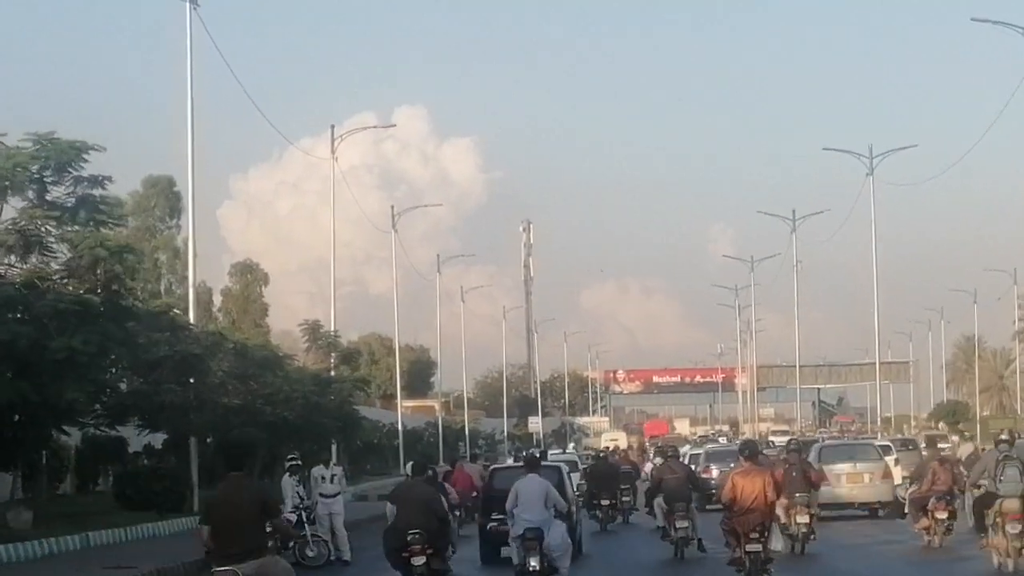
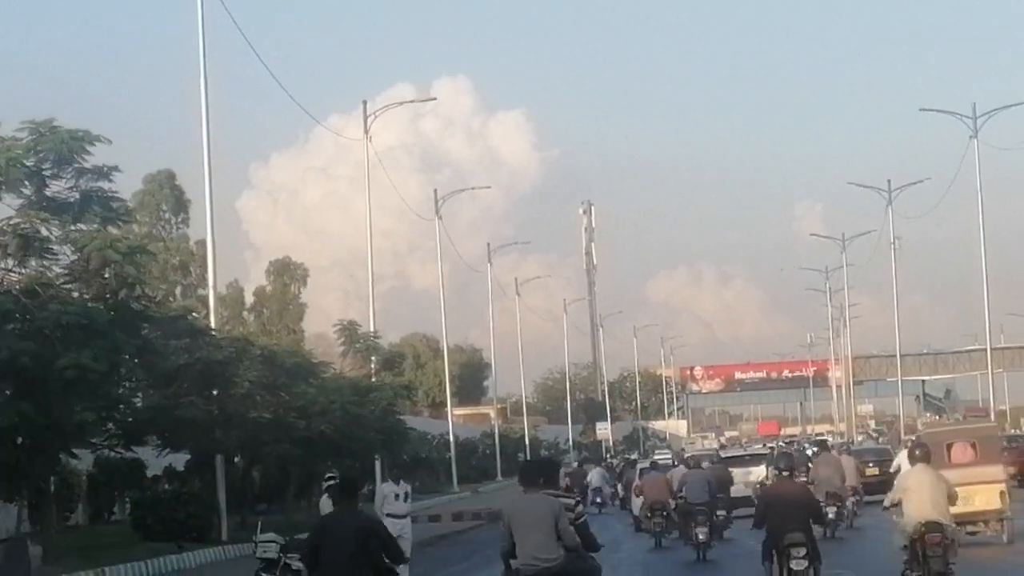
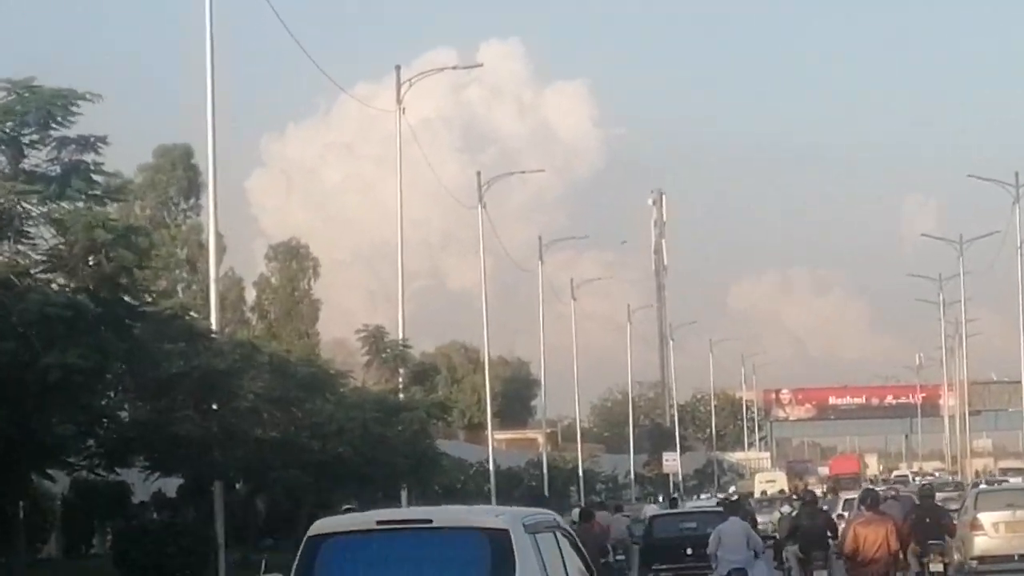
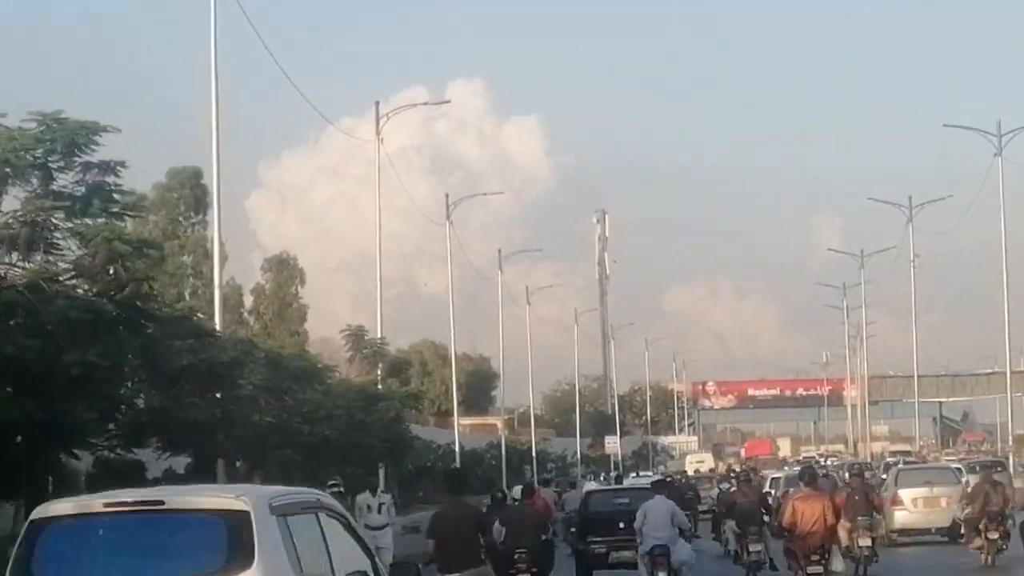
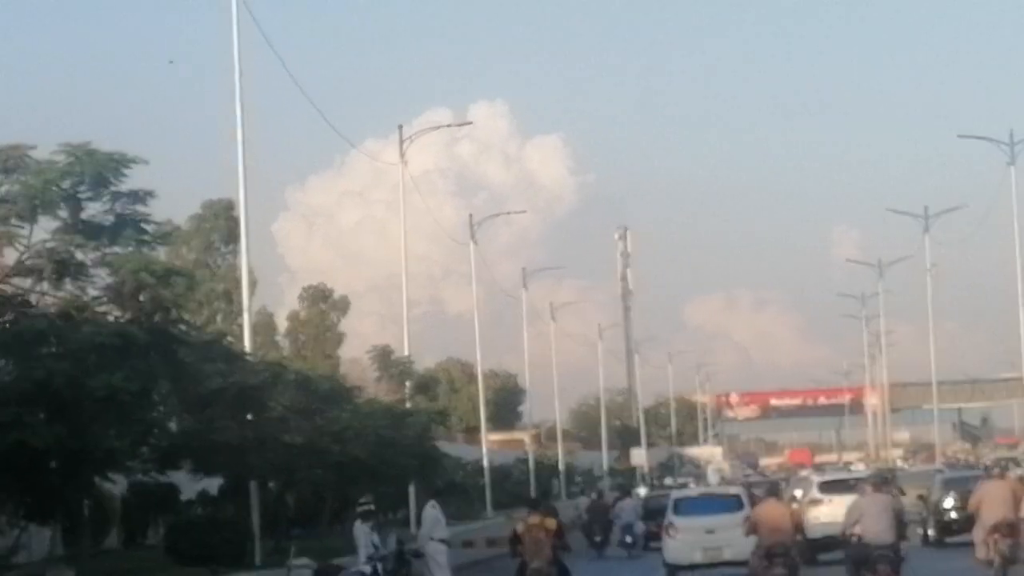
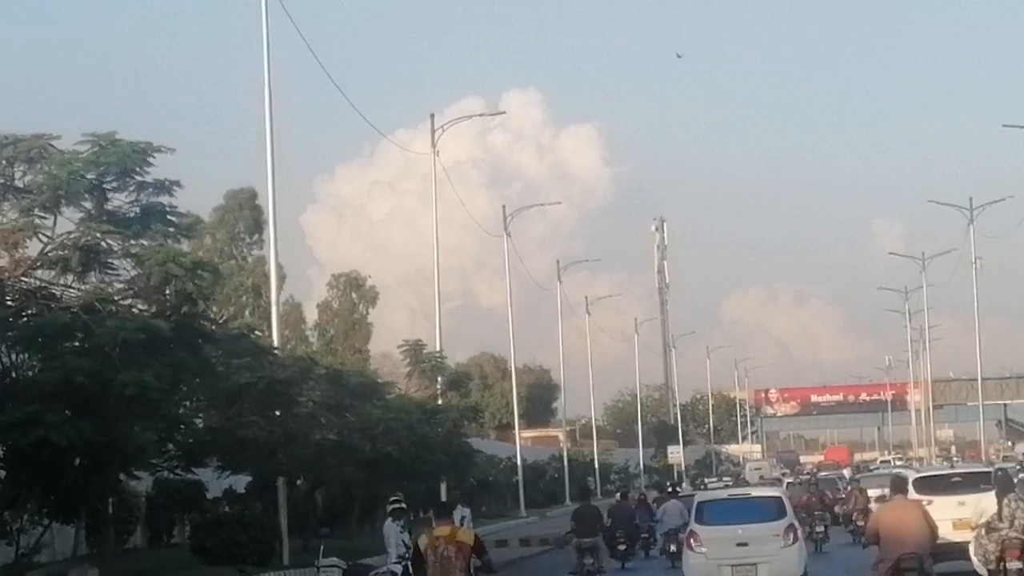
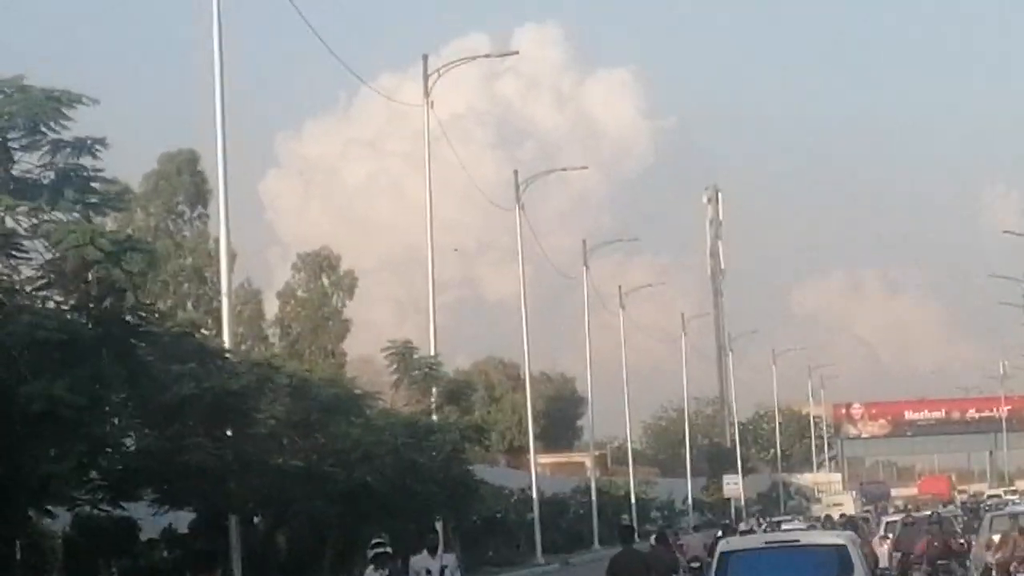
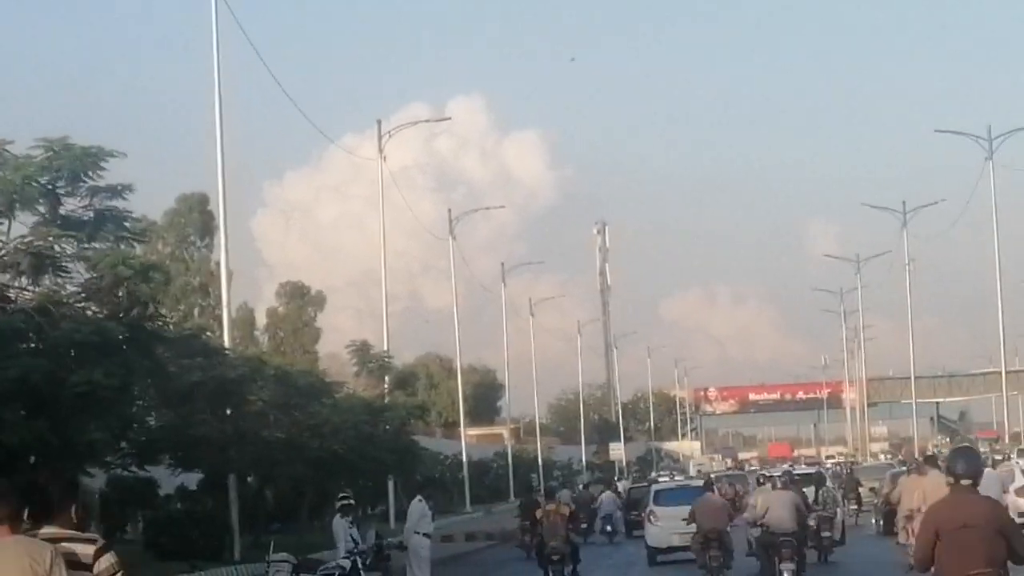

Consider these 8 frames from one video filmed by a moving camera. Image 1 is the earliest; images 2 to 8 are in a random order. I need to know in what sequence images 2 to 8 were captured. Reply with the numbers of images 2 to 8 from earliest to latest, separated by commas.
4, 3, 7, 6, 5, 8, 2
